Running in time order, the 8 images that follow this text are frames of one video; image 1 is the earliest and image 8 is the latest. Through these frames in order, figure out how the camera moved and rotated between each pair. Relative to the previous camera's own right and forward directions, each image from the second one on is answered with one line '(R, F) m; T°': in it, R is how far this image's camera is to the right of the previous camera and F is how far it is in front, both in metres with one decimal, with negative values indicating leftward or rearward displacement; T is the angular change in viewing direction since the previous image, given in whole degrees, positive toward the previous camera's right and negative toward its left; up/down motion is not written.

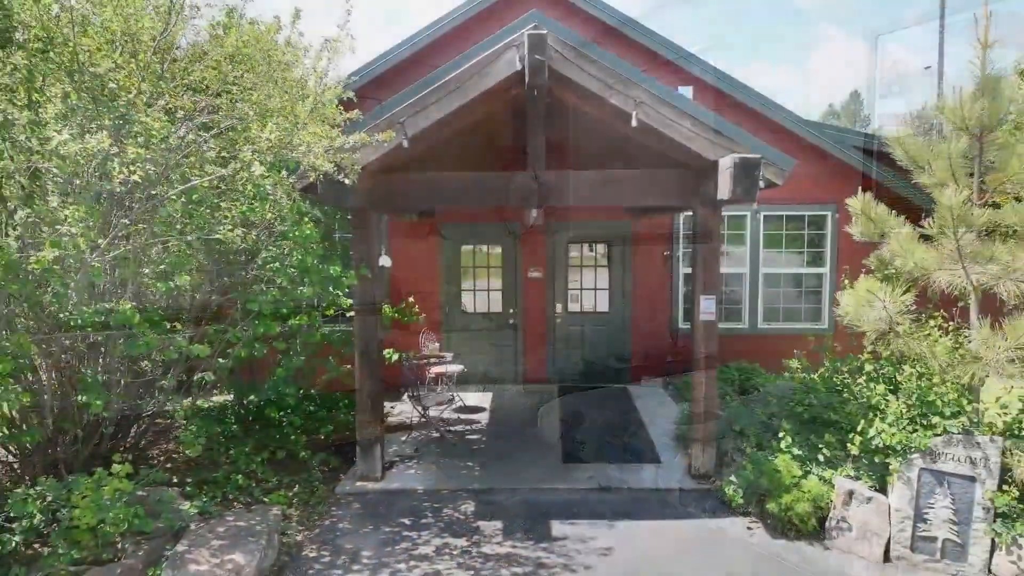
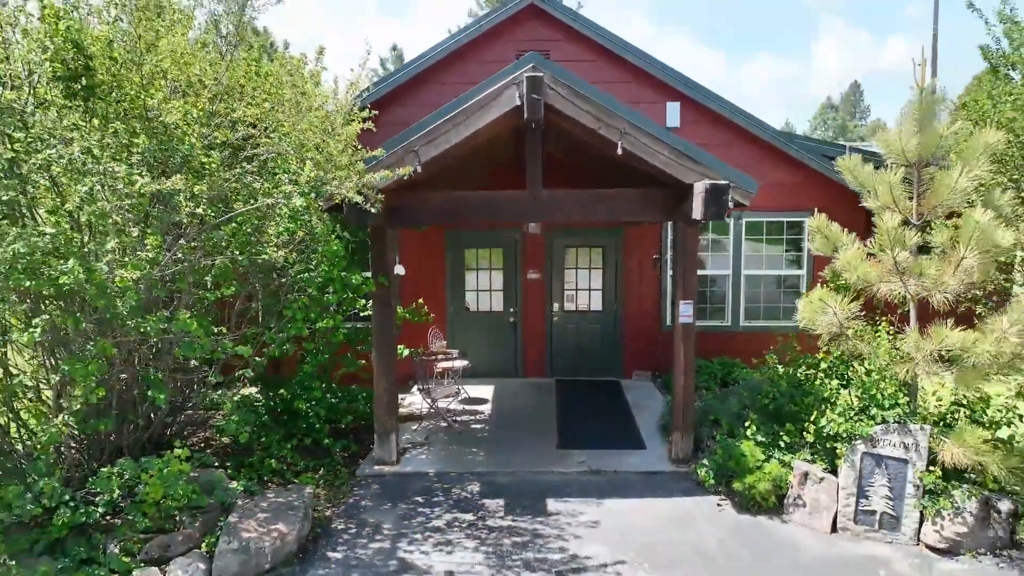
(0.0, -0.7) m; 0°
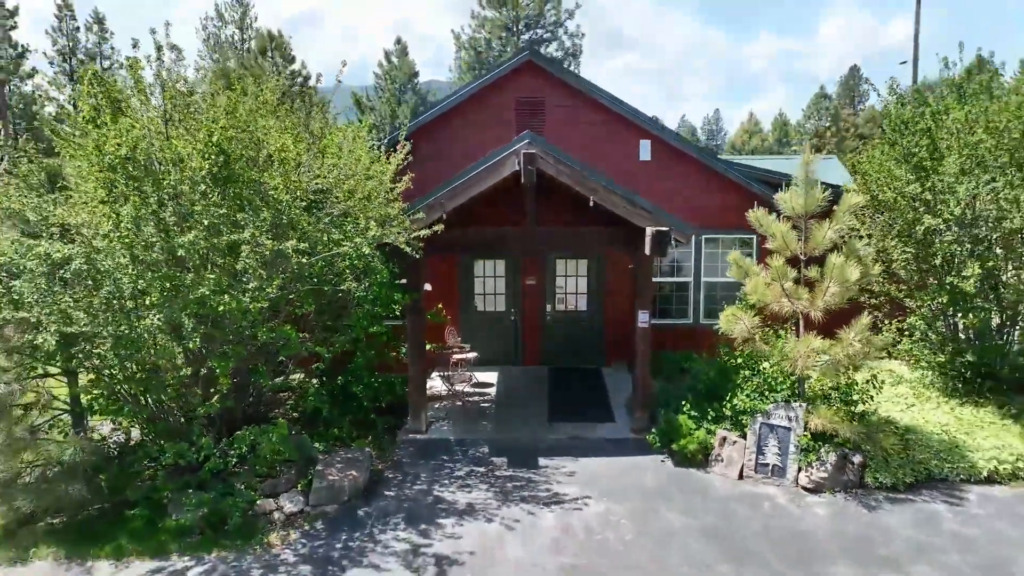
(0.0, -2.0) m; 0°
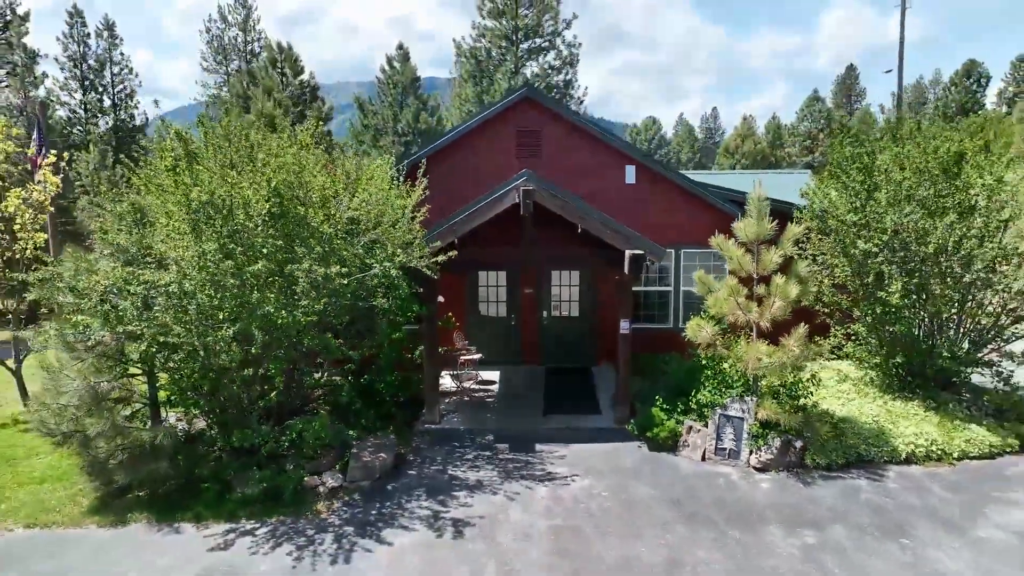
(0.0, -1.4) m; 0°
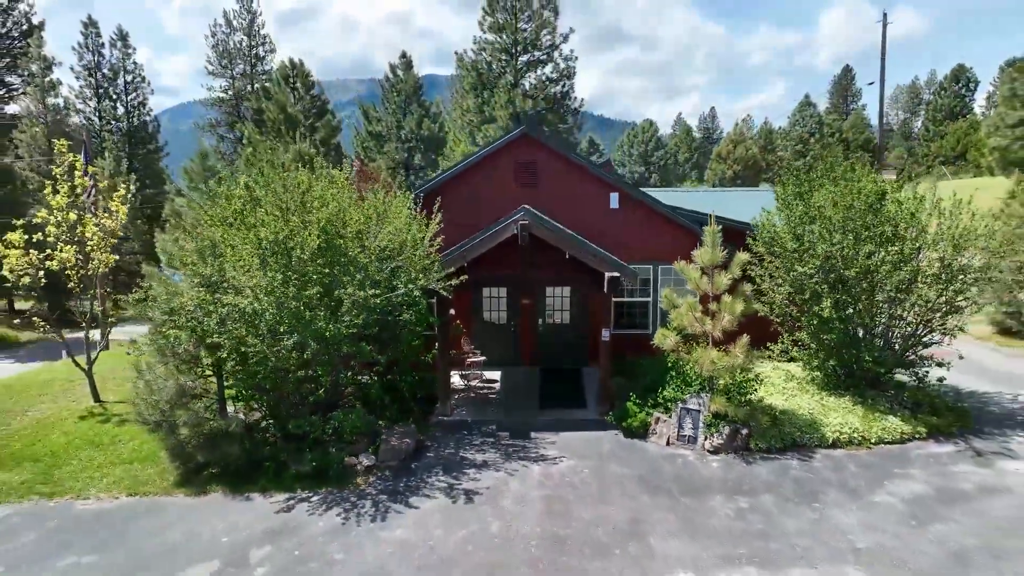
(0.0, -1.9) m; 0°
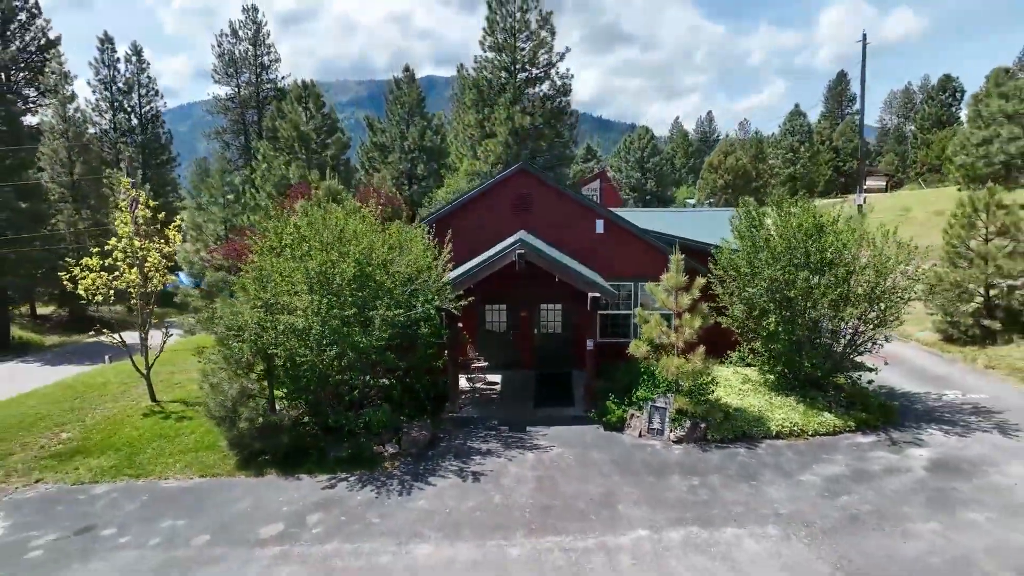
(0.0, -2.1) m; 0°
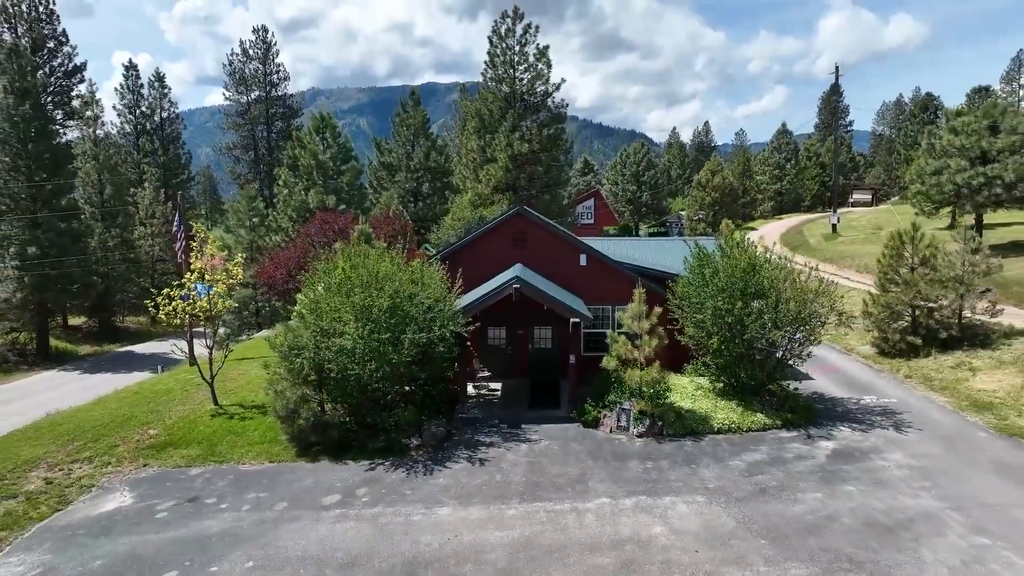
(+0.1, -3.3) m; 0°
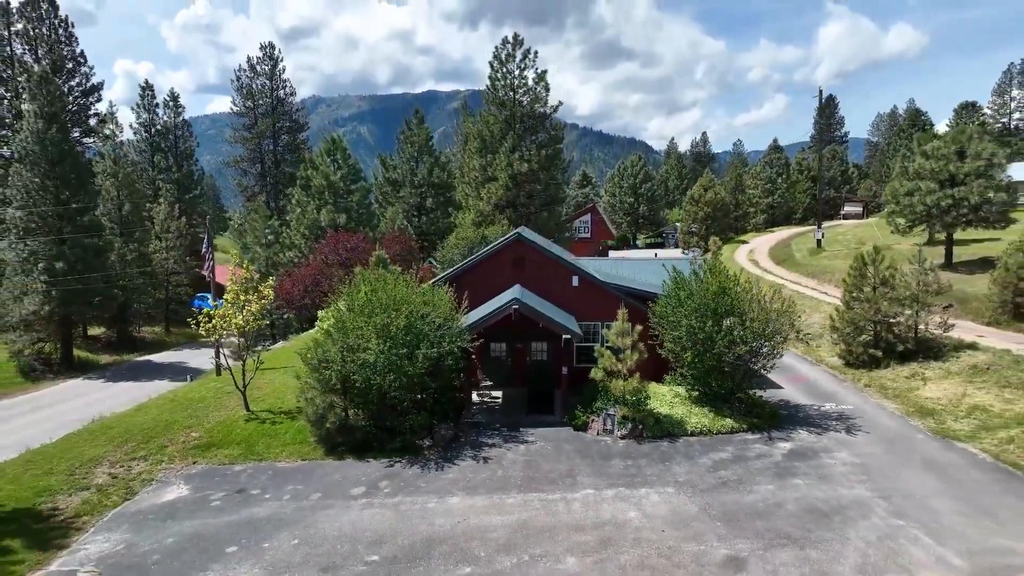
(0.0, -2.3) m; 0°
